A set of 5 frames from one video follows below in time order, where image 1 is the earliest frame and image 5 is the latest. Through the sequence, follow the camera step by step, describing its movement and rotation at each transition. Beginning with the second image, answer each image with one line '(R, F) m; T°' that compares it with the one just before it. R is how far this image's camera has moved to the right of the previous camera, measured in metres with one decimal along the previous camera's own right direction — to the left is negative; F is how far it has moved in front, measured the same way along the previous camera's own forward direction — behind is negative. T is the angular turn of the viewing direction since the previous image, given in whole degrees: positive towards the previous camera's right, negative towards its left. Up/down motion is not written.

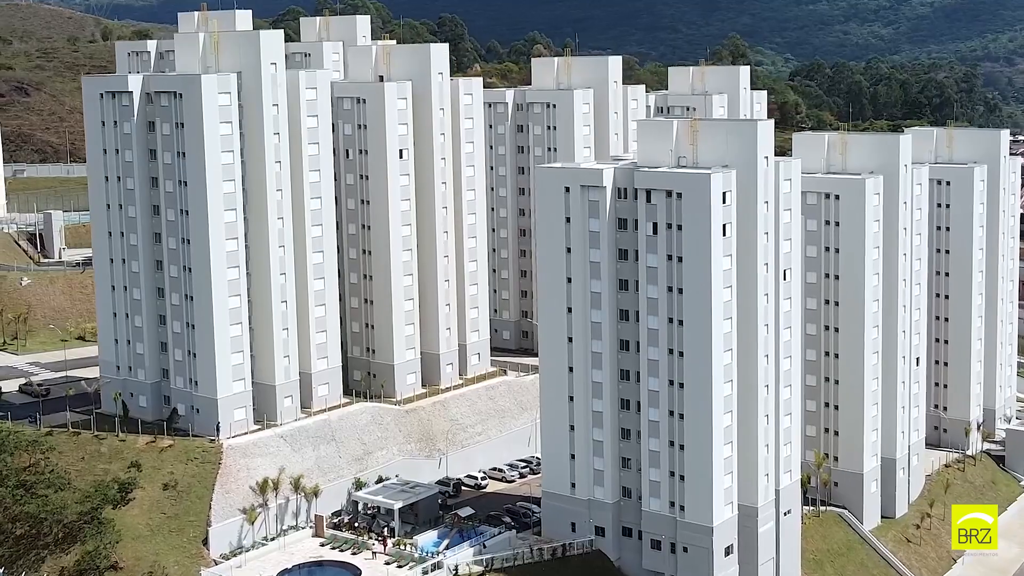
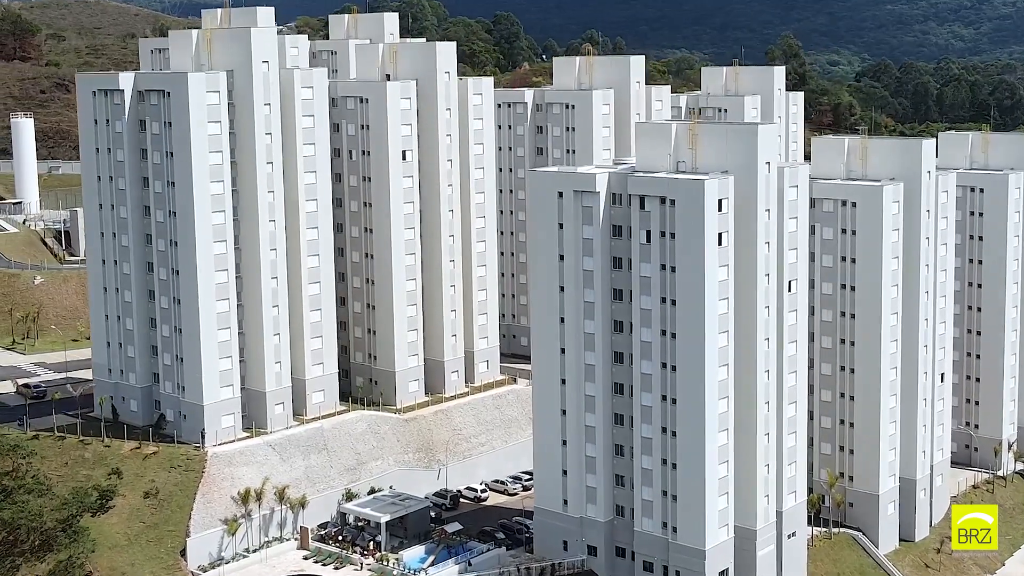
(+4.7, +3.4) m; -3°
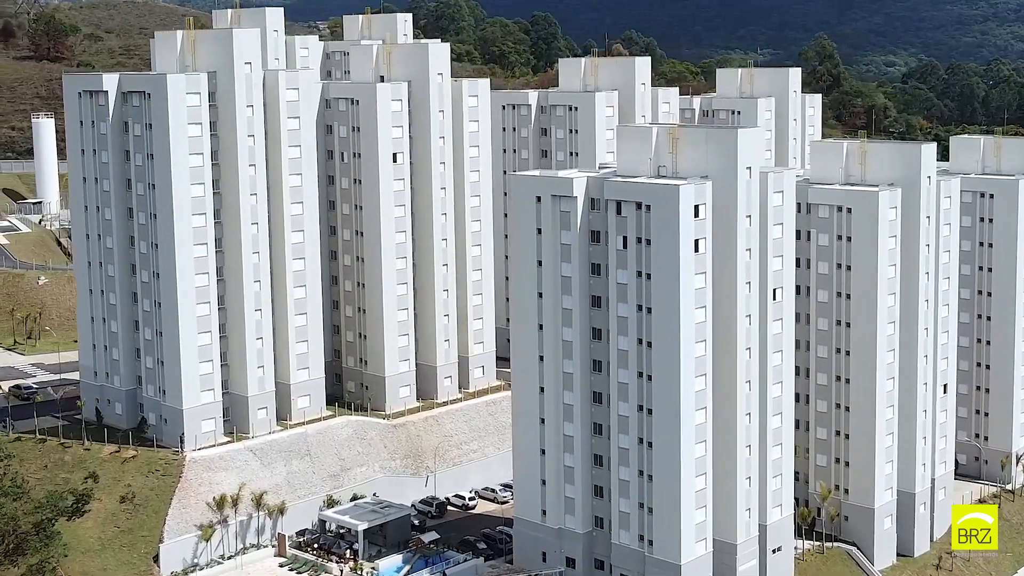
(+4.3, +1.6) m; -2°
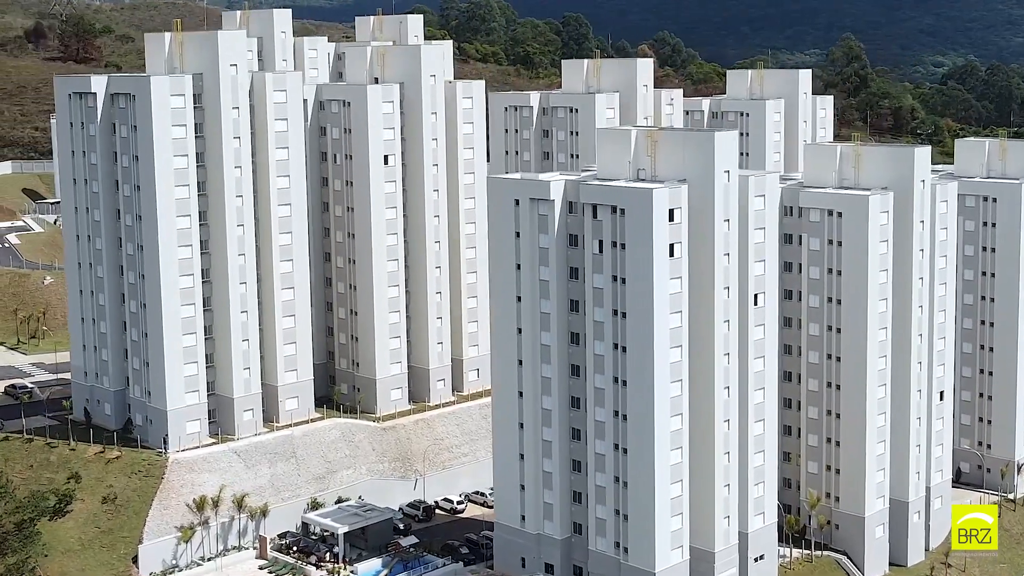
(+3.8, +0.6) m; -2°
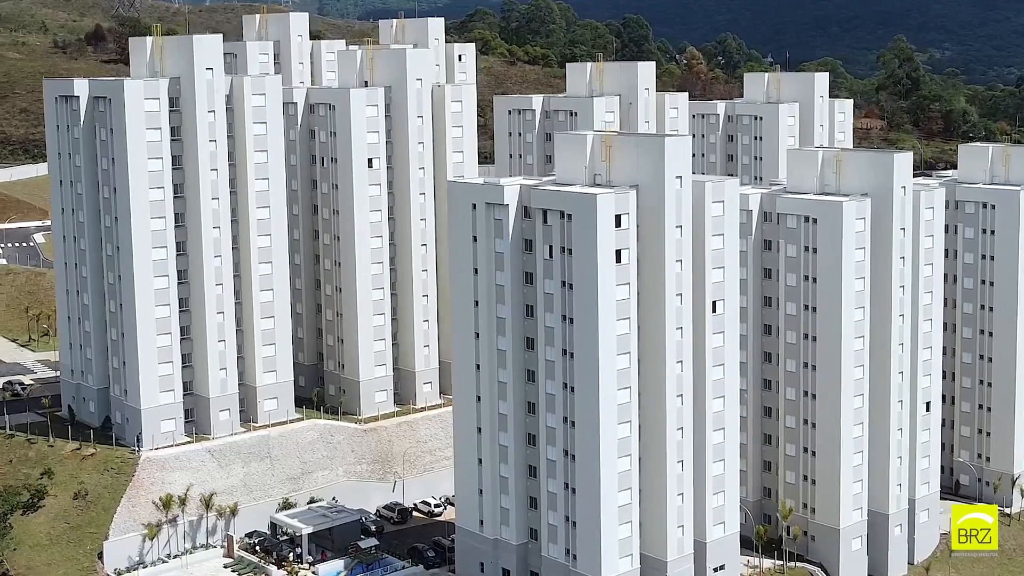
(+7.3, +0.3) m; -3°
